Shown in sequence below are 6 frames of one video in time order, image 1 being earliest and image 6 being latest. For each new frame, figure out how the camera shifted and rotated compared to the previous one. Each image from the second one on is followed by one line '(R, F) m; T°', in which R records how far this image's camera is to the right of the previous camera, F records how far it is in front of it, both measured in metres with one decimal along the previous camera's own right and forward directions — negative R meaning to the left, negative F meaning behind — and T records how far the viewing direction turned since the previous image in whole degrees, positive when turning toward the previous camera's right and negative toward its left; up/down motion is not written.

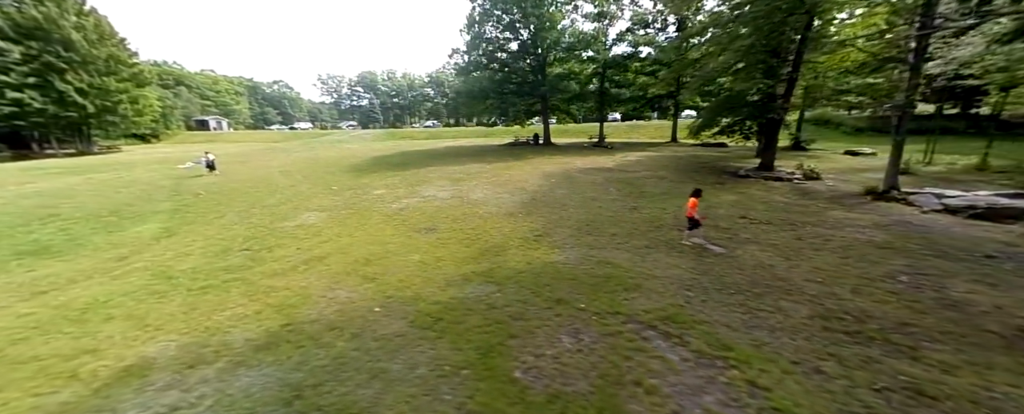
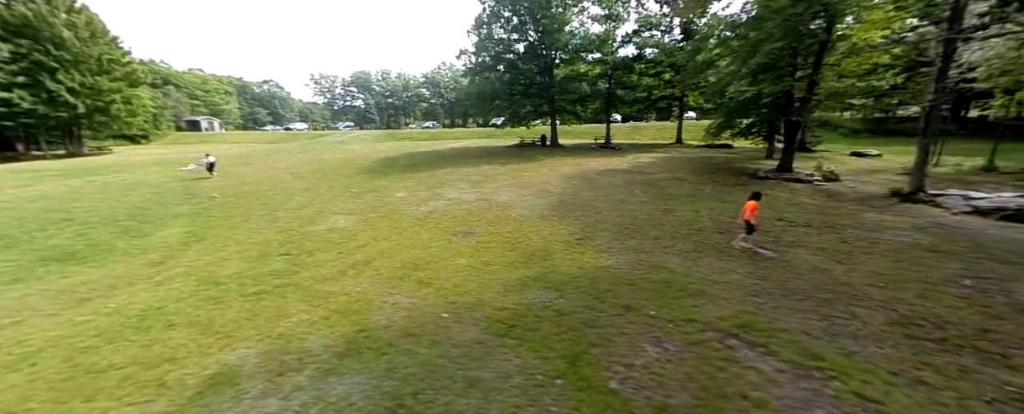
(-0.8, +0.1) m; 0°
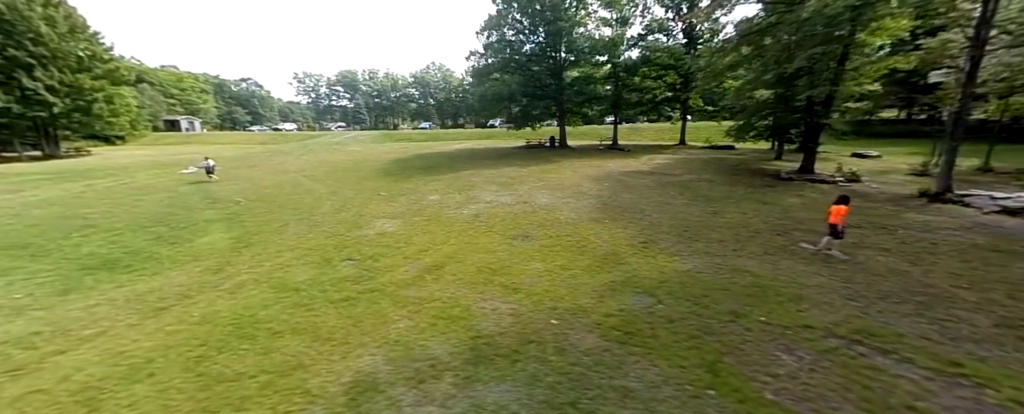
(-1.3, 0.0) m; +1°
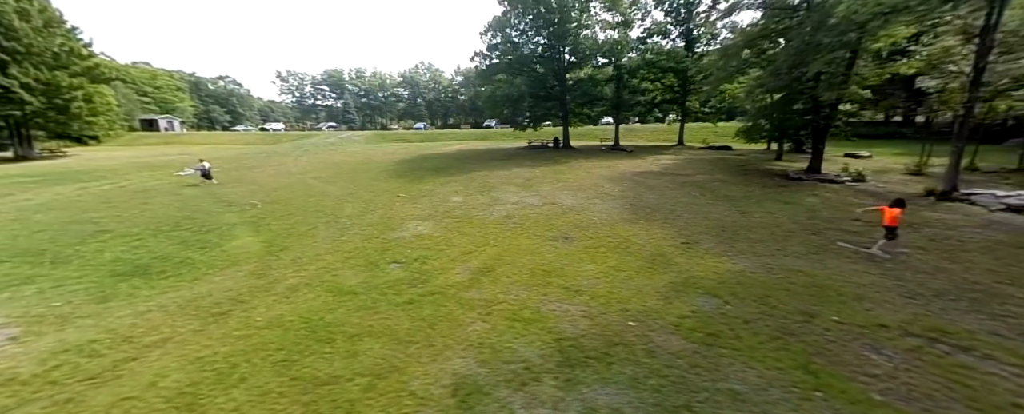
(-1.0, 0.0) m; +1°
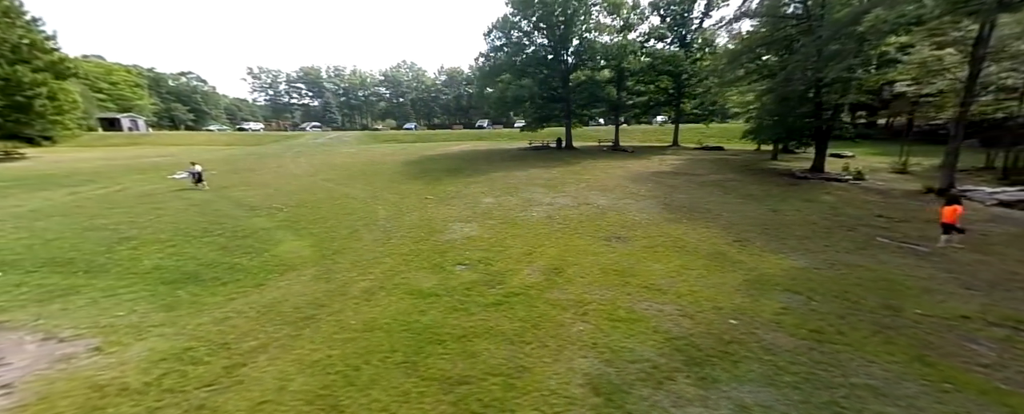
(-1.4, -0.1) m; +2°
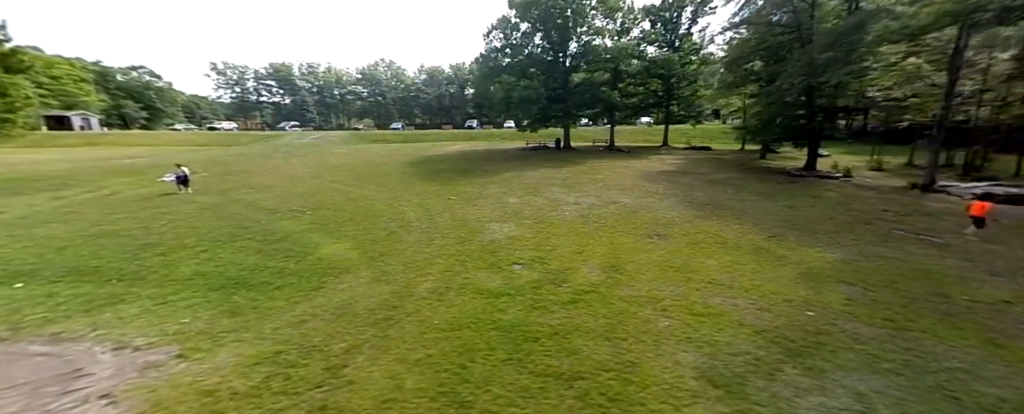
(-1.3, -0.1) m; +3°
